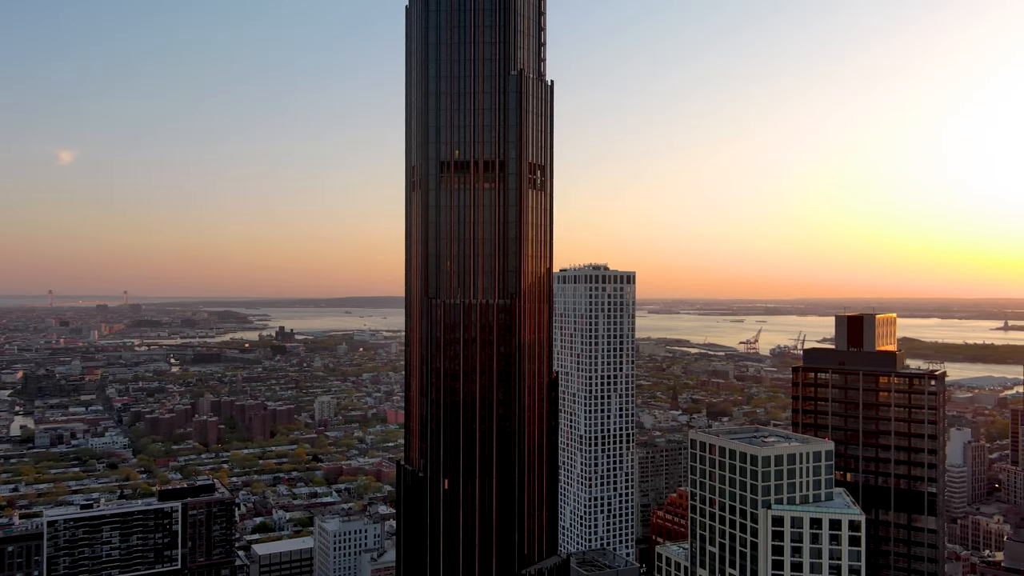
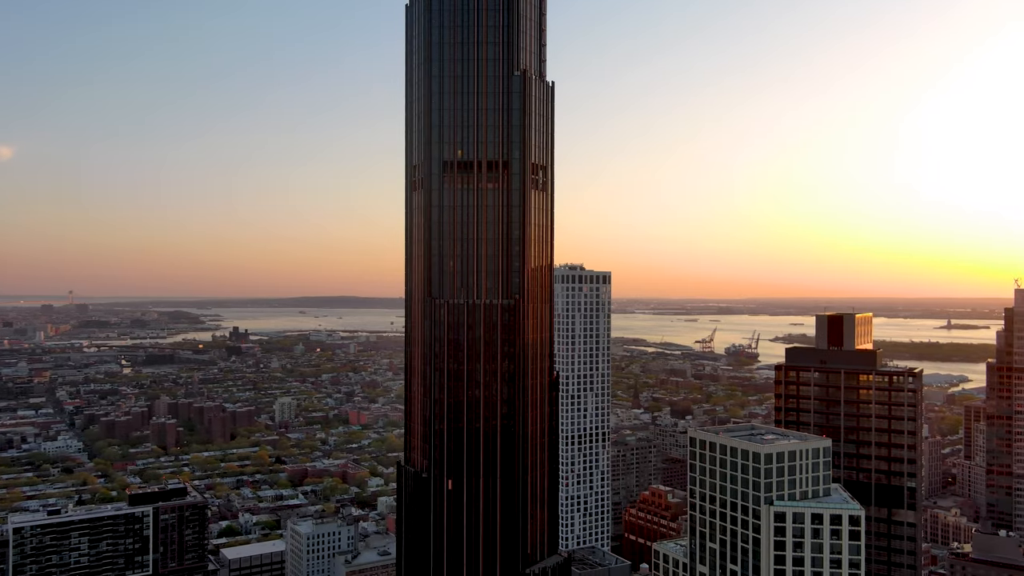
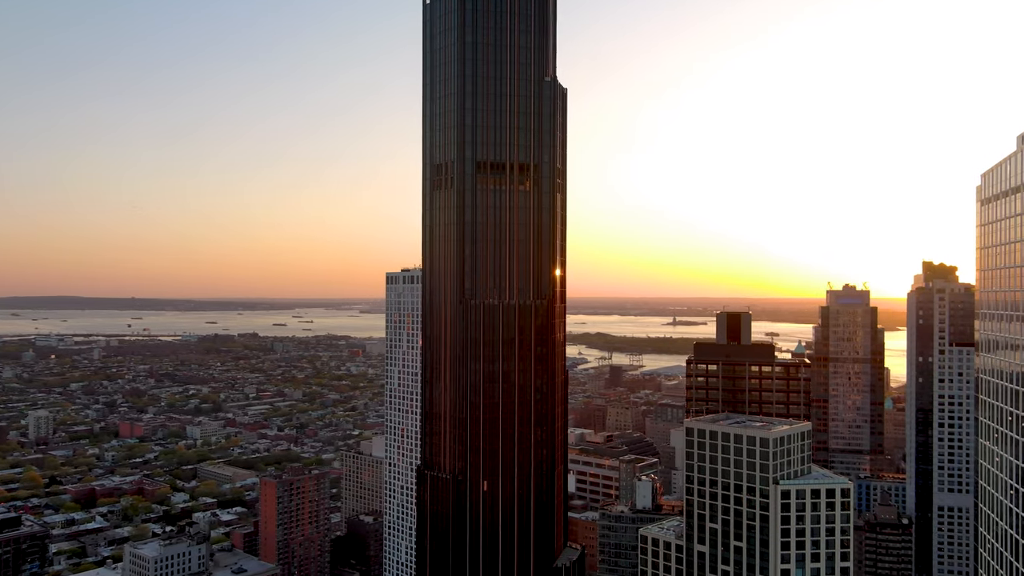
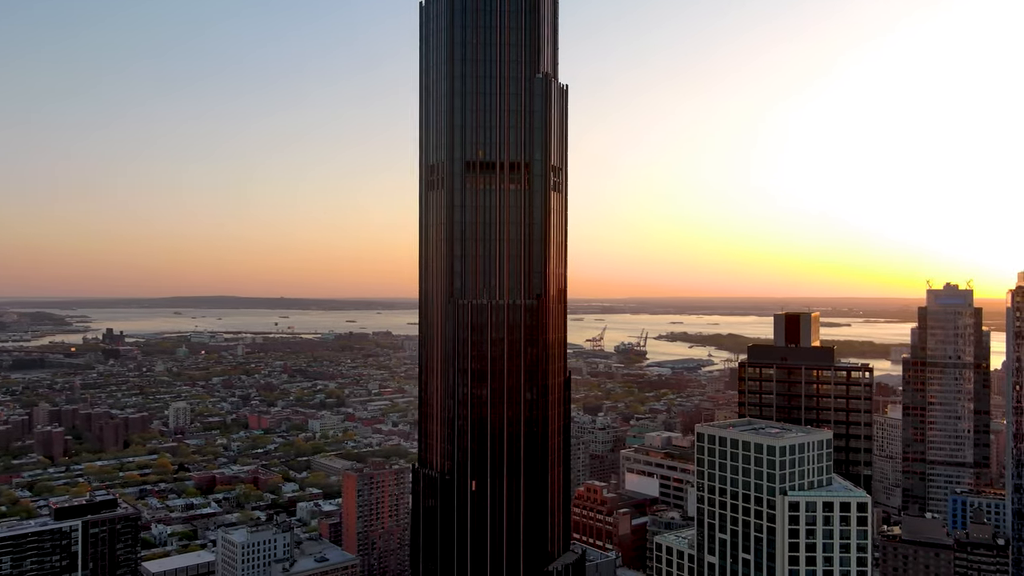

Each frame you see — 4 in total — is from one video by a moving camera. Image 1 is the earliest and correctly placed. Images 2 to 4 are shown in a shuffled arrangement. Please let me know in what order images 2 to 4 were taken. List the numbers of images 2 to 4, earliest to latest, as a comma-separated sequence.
2, 4, 3
